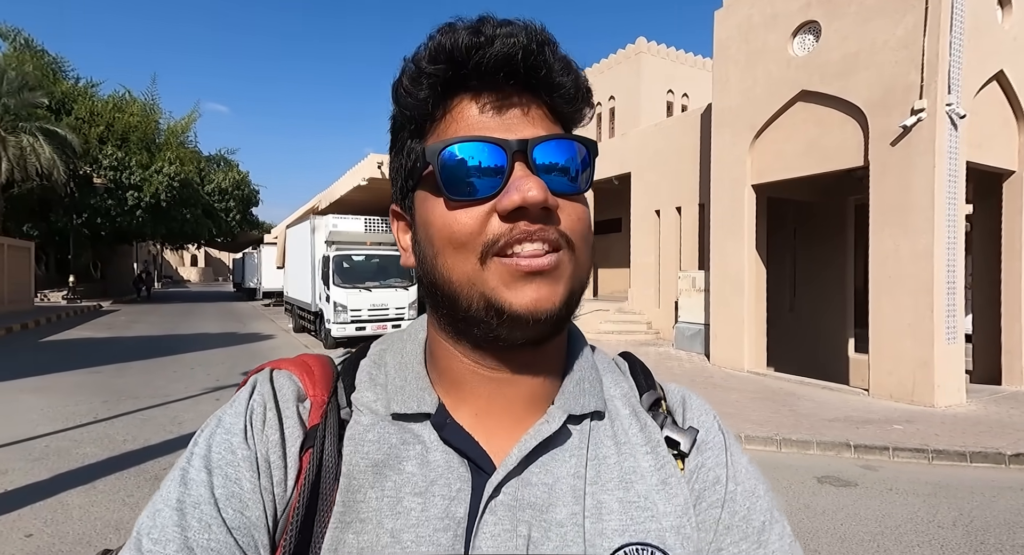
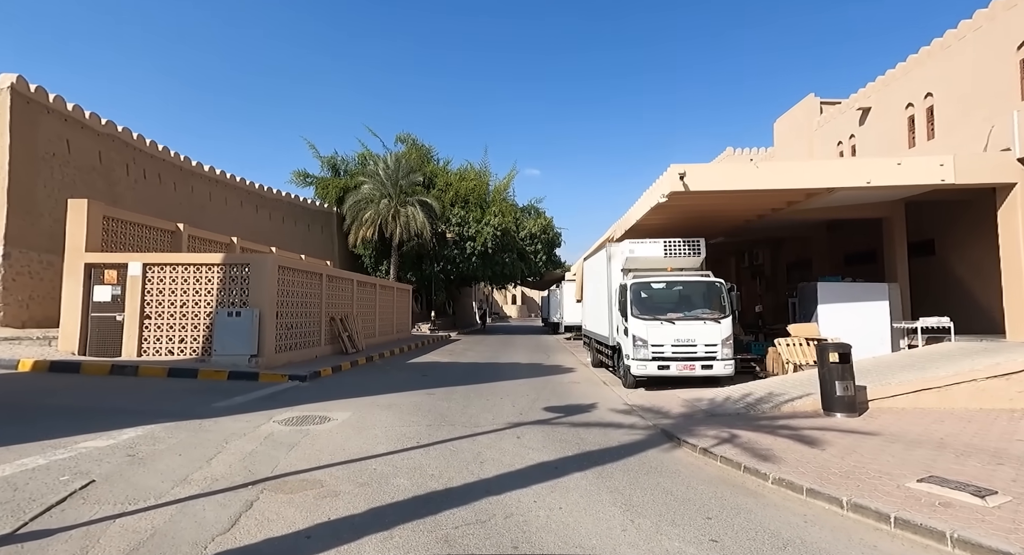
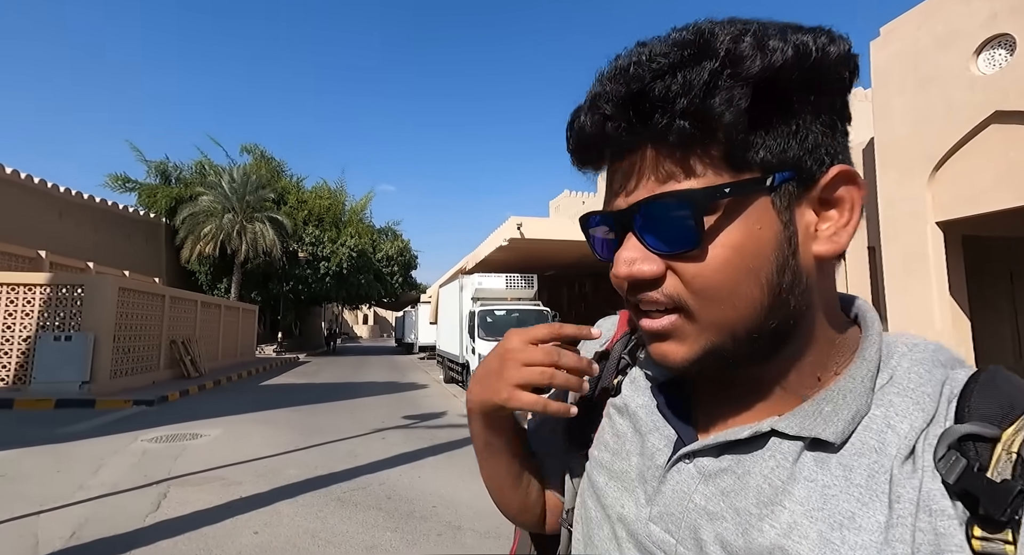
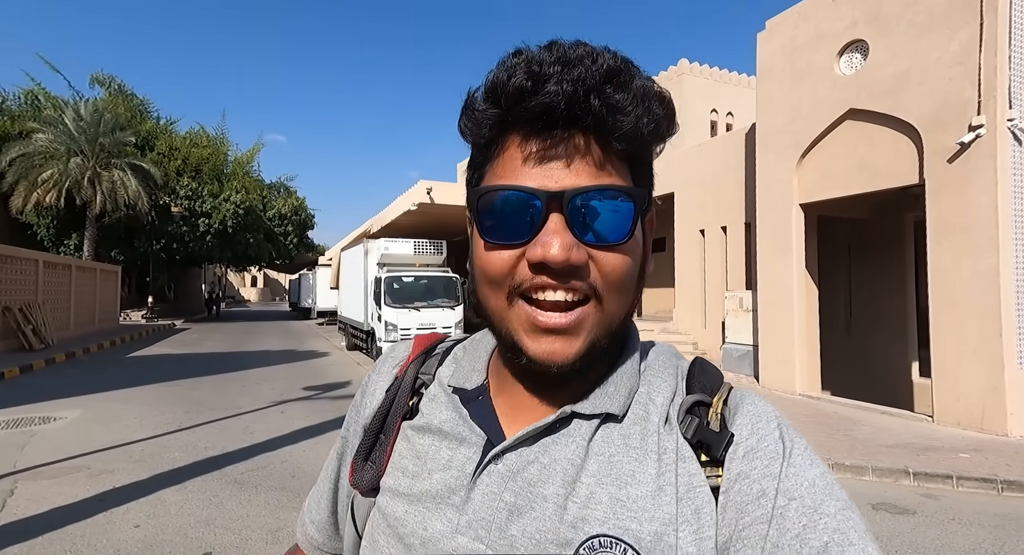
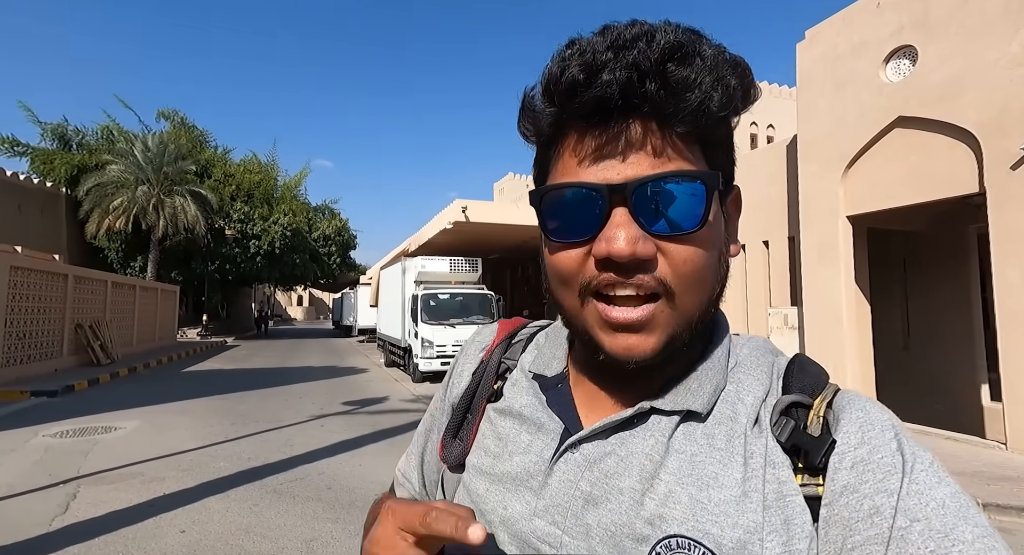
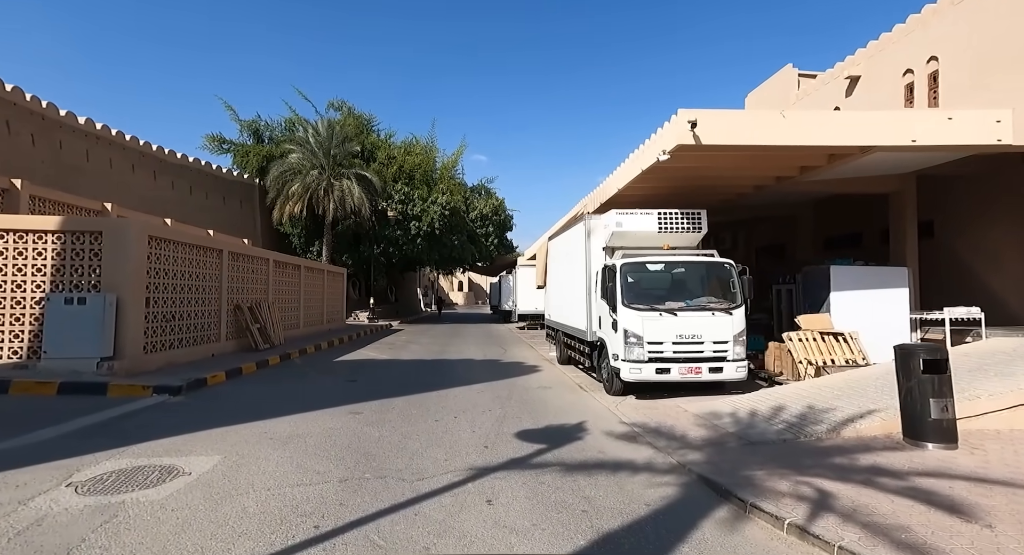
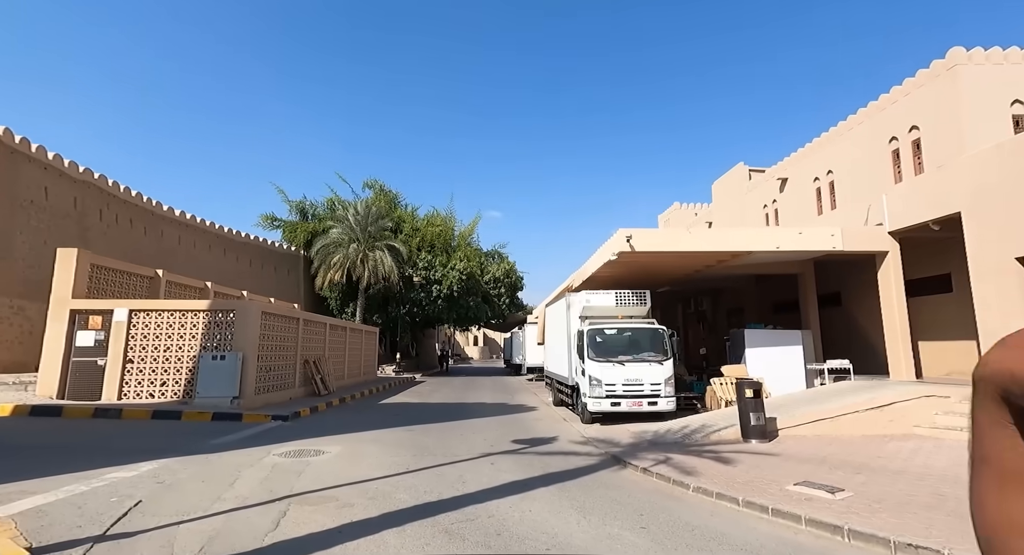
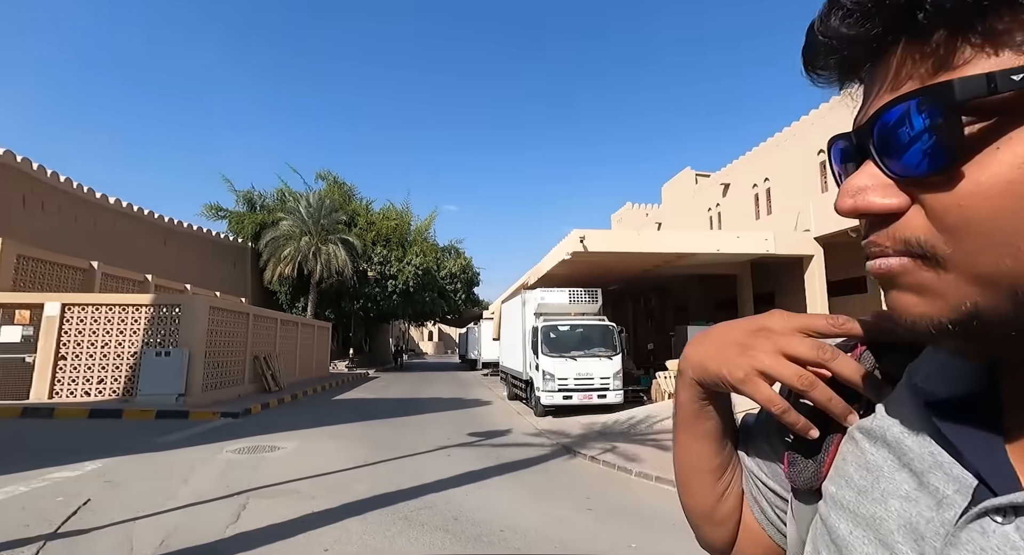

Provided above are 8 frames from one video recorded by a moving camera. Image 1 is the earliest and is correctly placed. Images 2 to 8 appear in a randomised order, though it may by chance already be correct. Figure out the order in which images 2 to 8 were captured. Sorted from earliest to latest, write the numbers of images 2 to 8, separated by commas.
4, 5, 3, 8, 7, 2, 6
